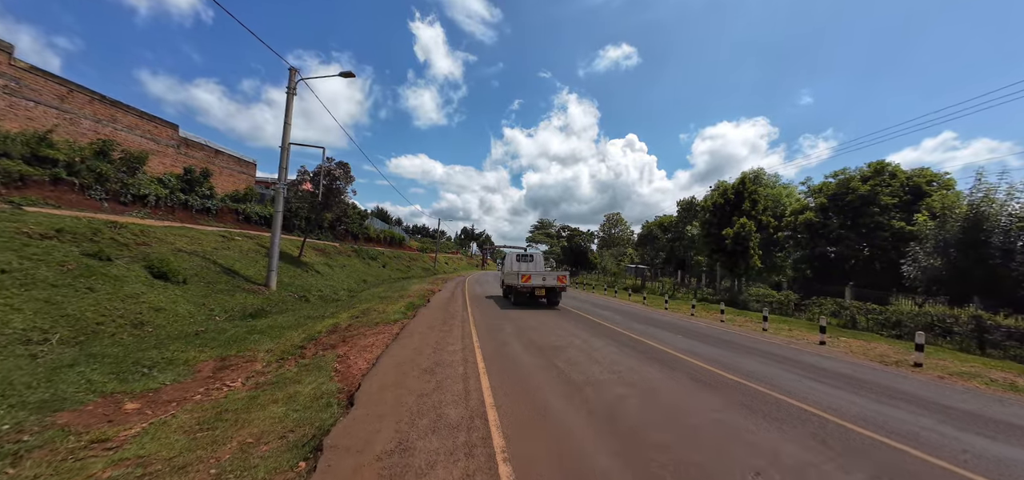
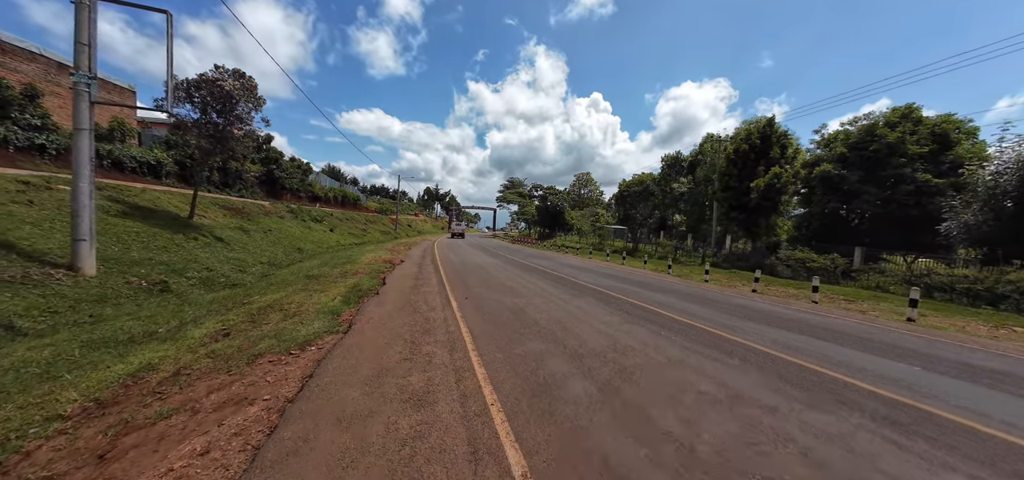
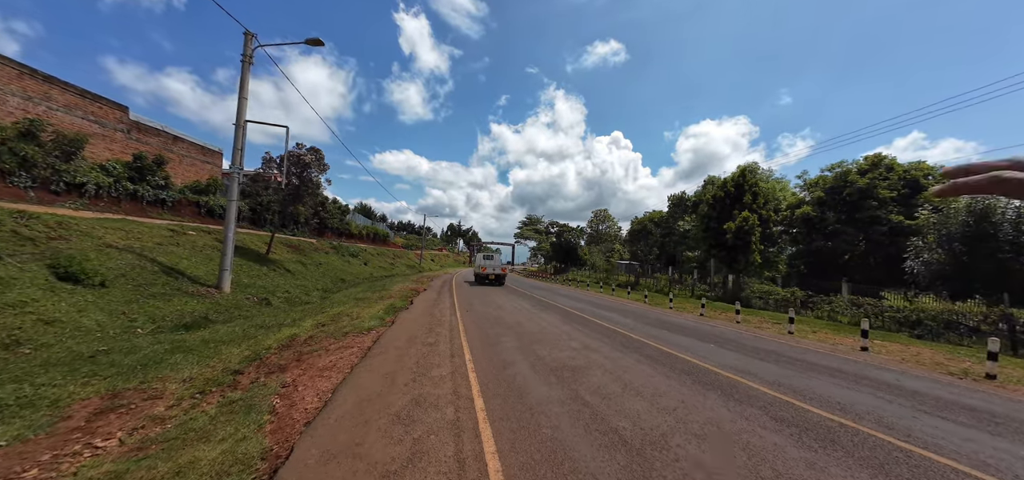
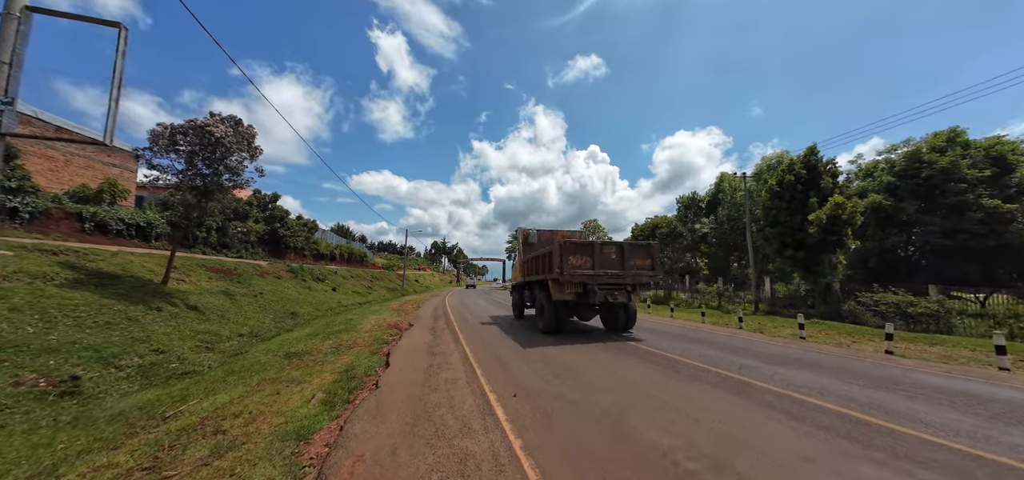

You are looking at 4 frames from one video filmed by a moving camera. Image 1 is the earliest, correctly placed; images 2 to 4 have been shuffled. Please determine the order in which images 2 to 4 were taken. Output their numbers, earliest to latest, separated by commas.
3, 2, 4
